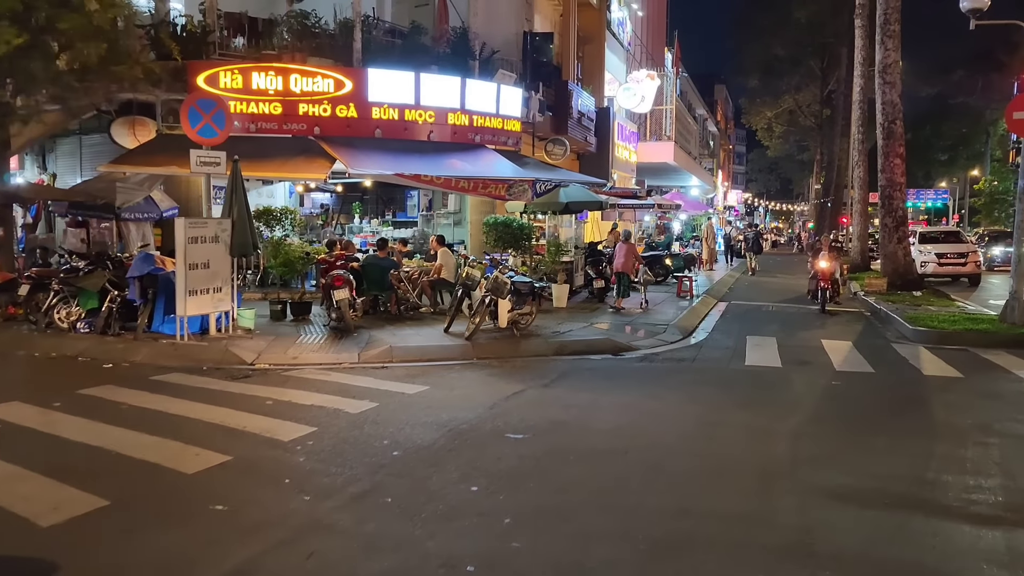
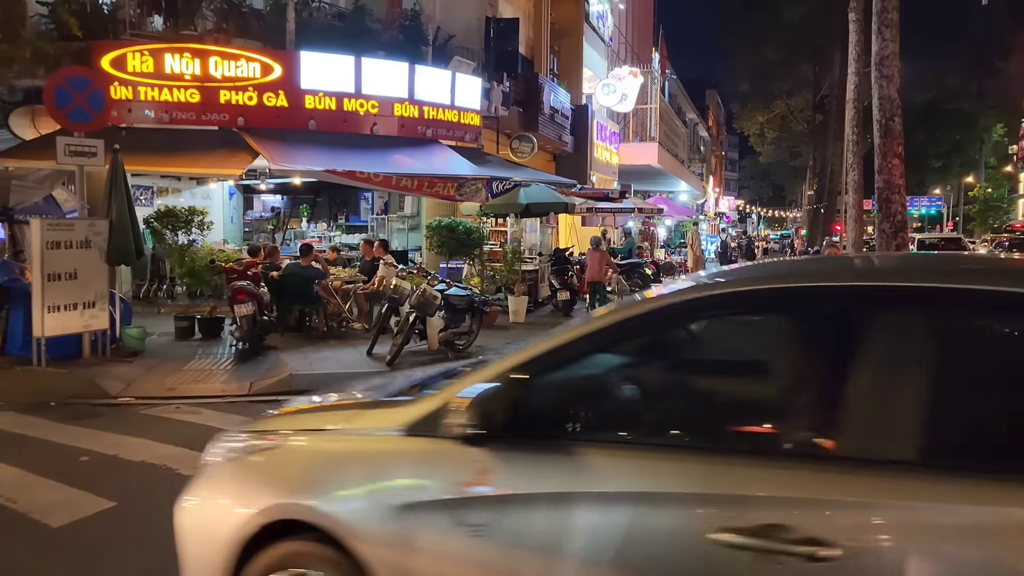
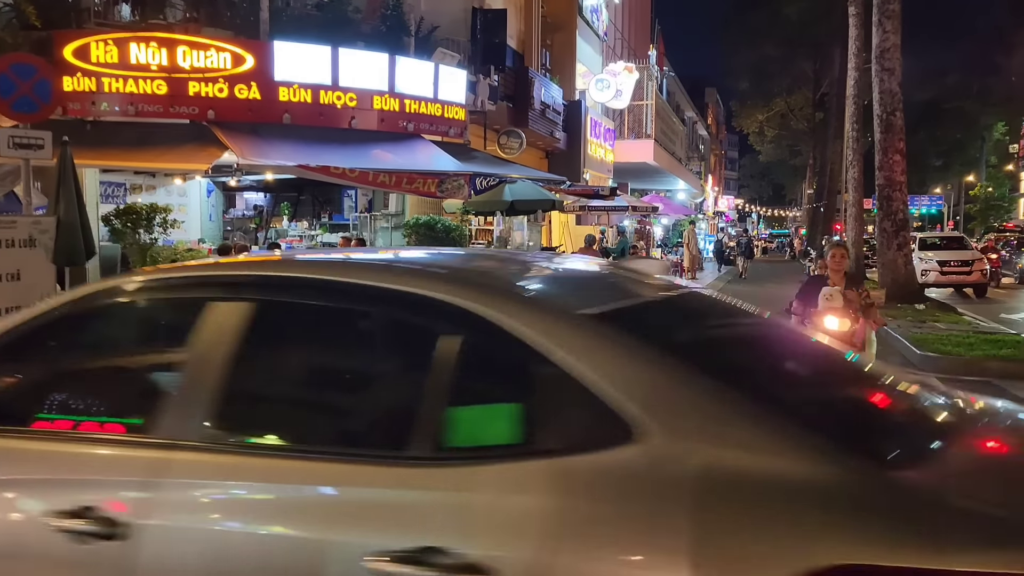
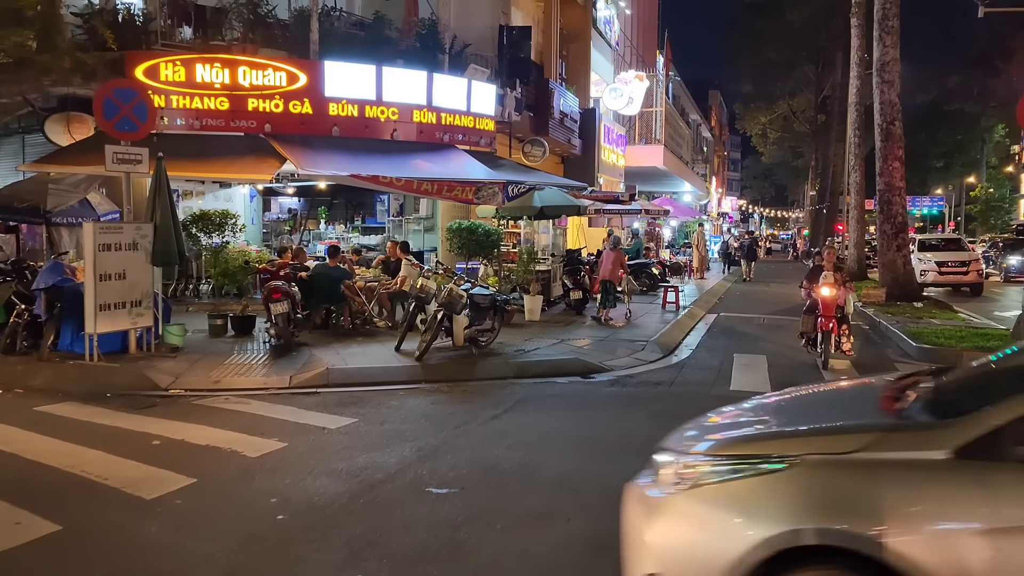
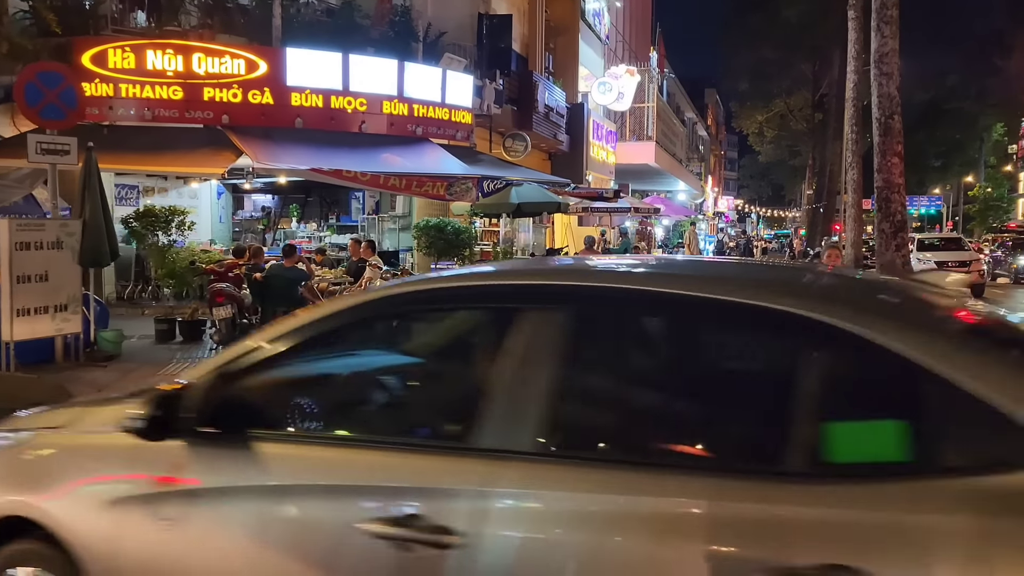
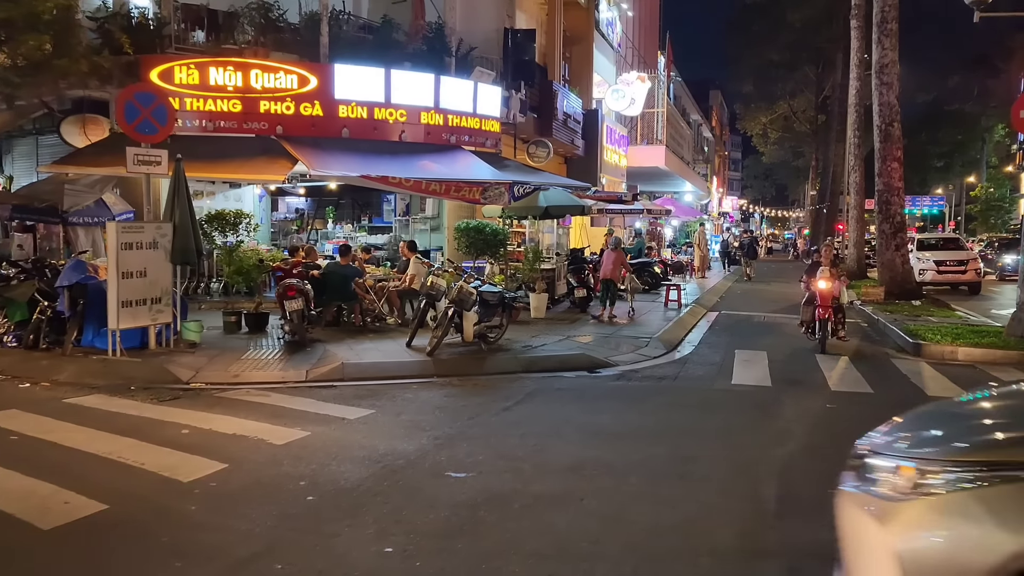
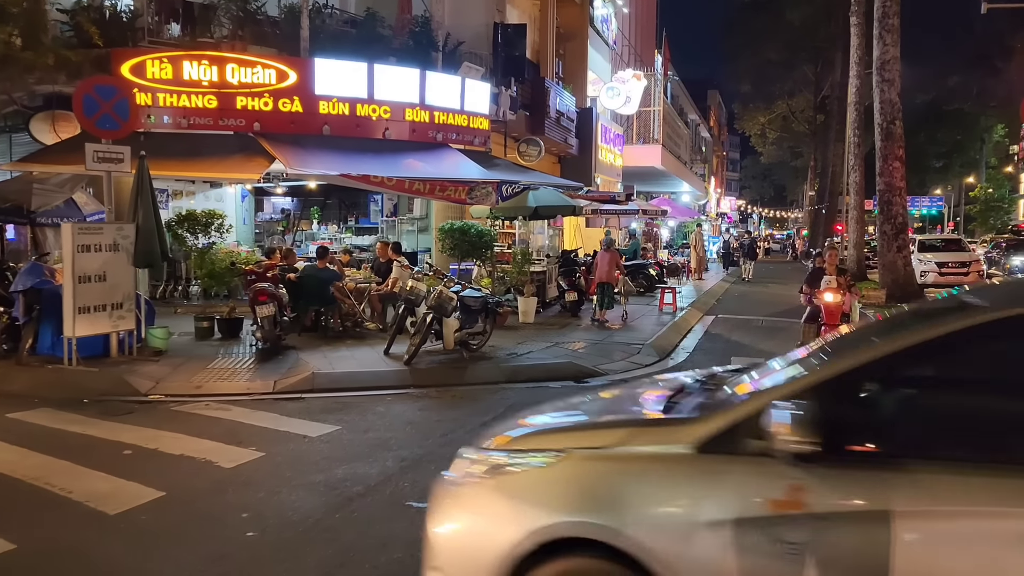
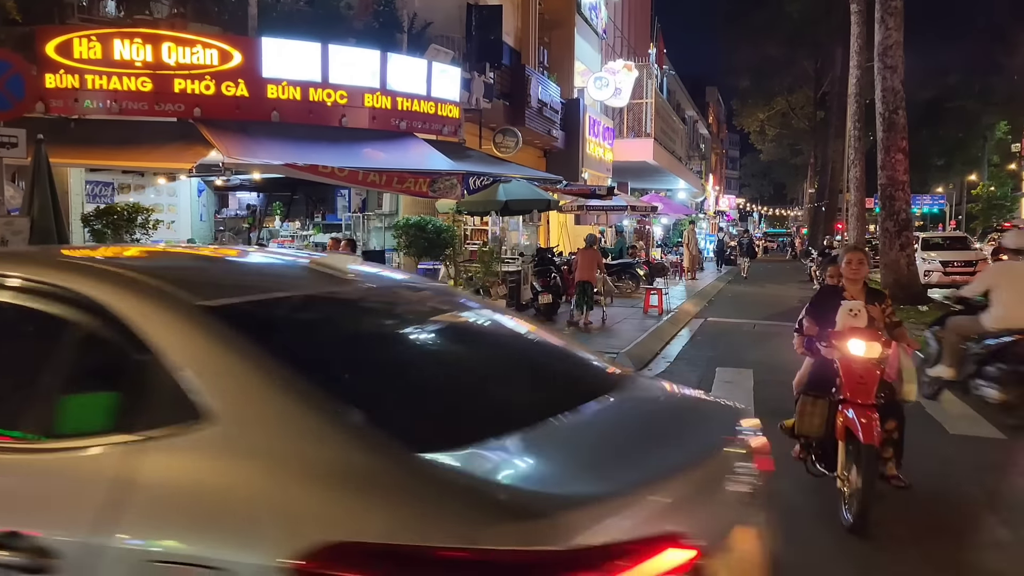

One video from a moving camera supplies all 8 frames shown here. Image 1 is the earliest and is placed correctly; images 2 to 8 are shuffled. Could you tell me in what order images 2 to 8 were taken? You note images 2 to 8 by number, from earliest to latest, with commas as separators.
6, 4, 7, 2, 5, 3, 8
